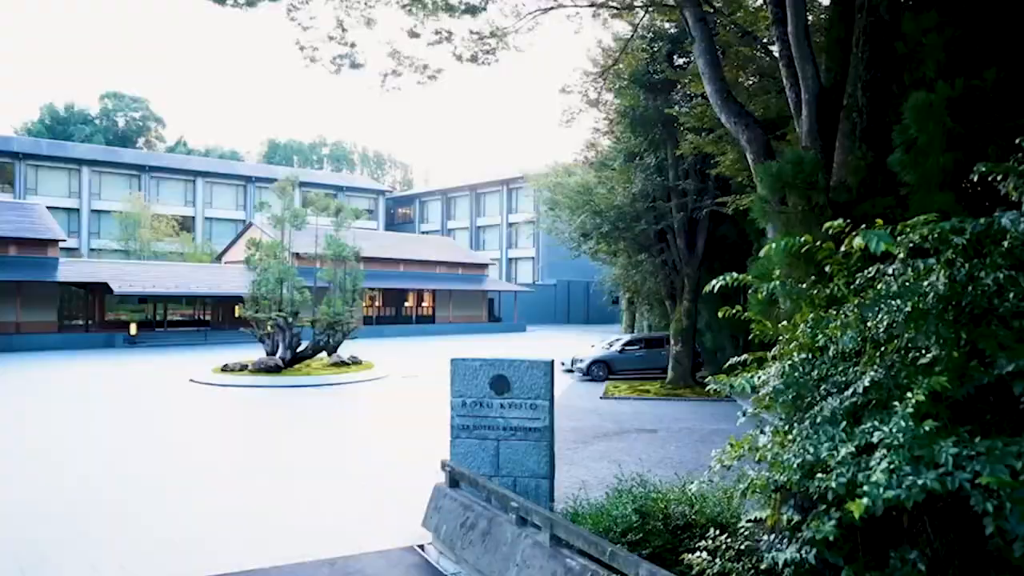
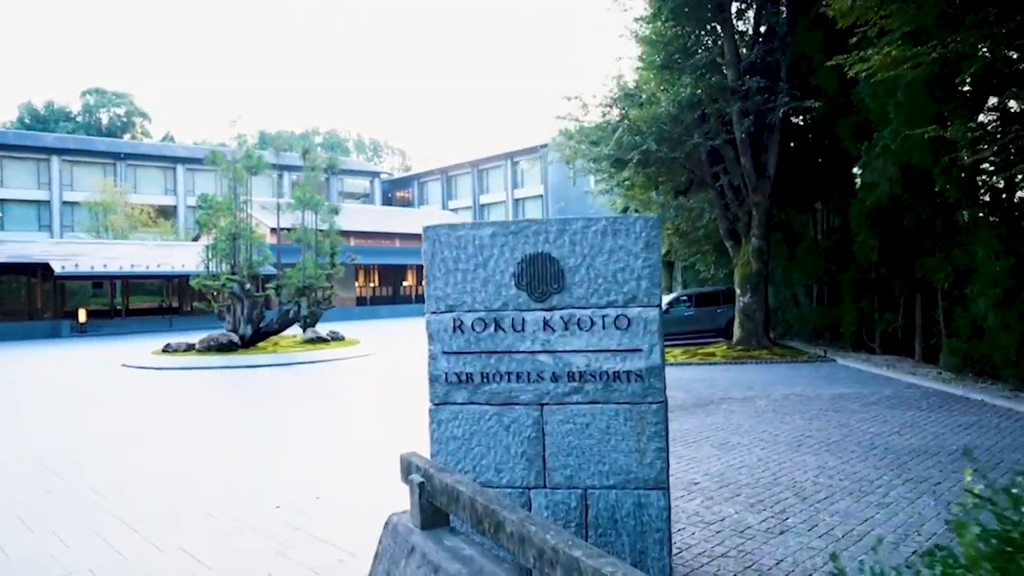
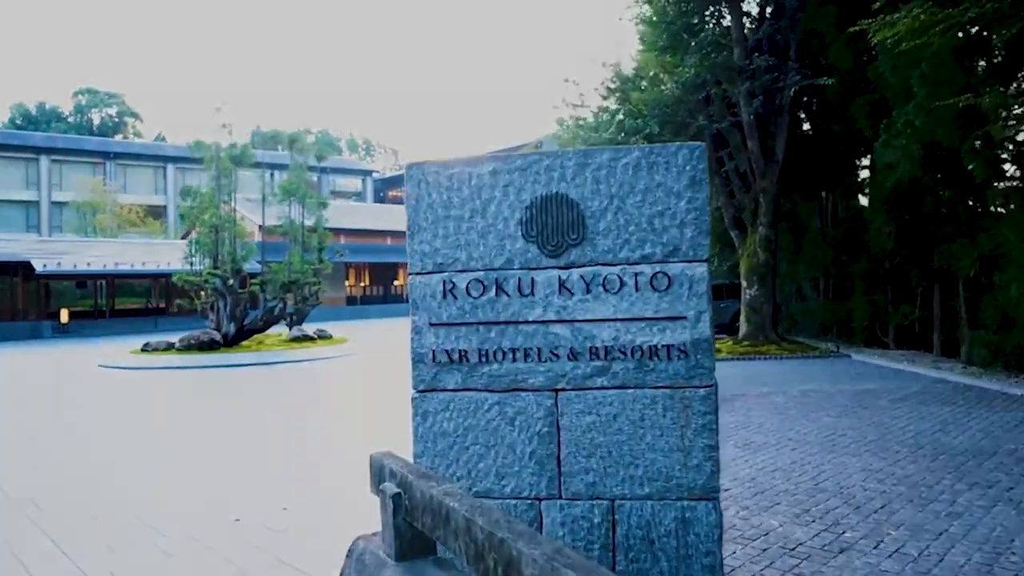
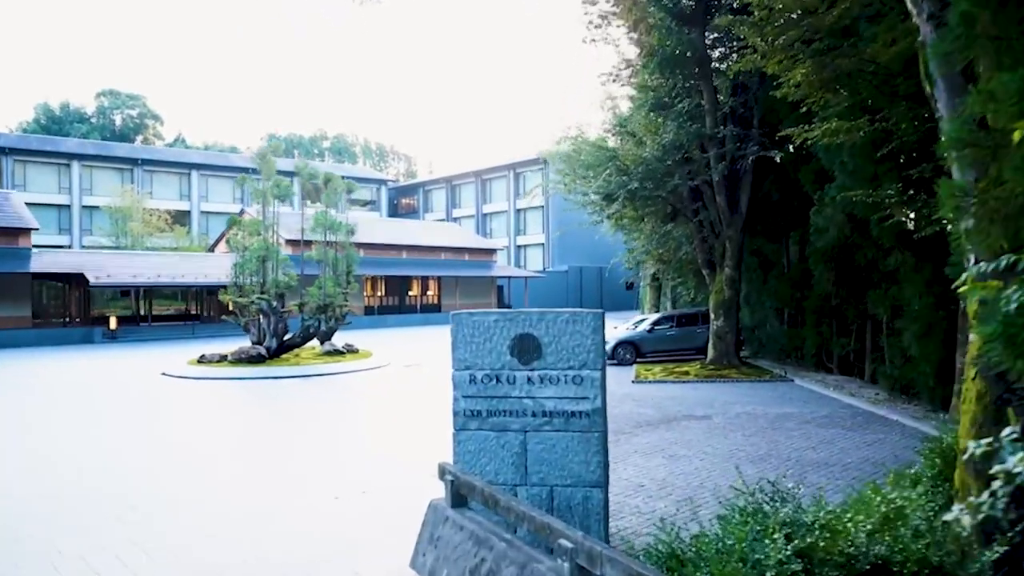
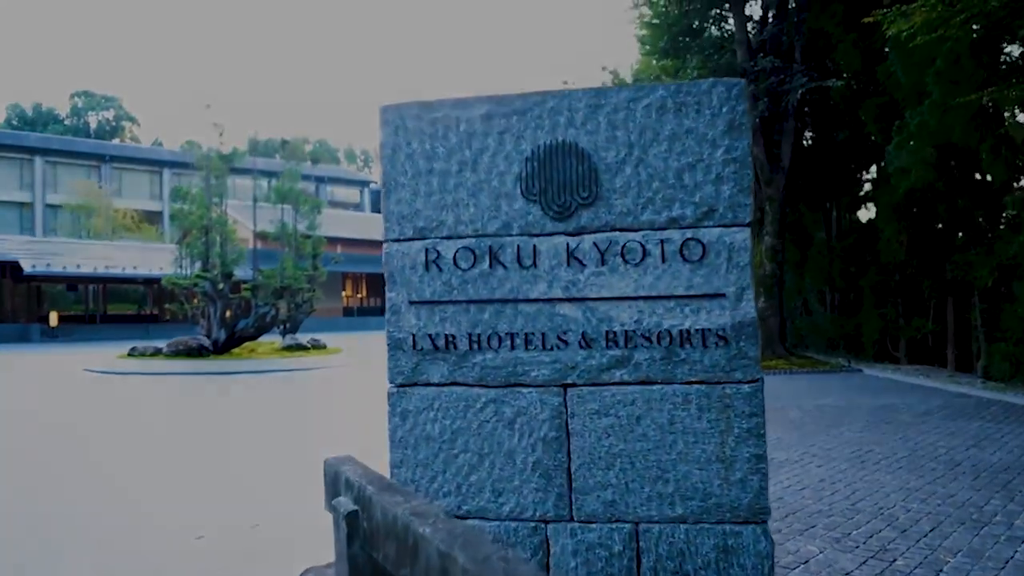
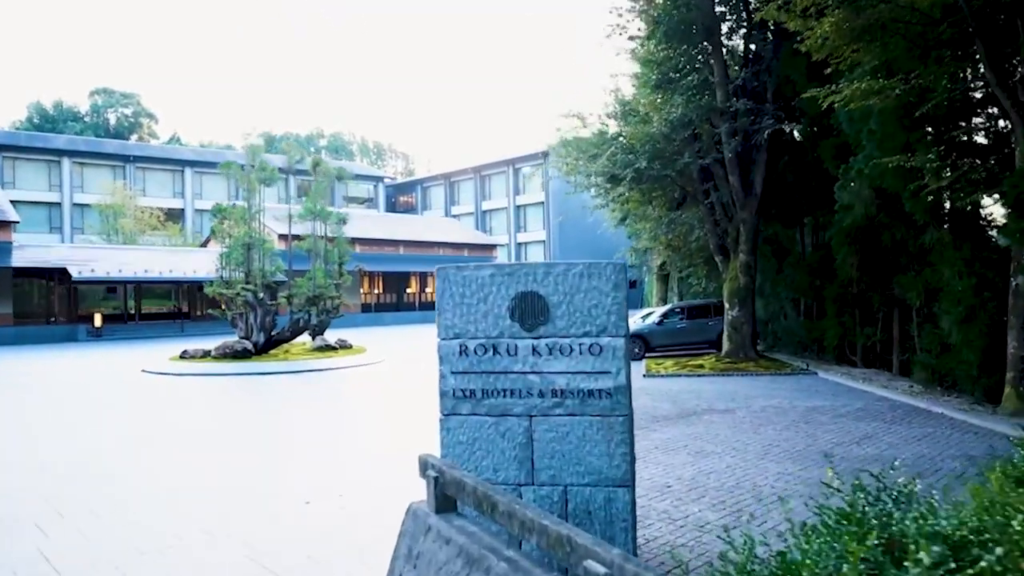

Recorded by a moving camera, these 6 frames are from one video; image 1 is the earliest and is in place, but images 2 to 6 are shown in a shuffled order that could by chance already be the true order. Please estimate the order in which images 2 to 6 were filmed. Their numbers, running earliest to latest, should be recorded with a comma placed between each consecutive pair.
4, 6, 2, 3, 5
